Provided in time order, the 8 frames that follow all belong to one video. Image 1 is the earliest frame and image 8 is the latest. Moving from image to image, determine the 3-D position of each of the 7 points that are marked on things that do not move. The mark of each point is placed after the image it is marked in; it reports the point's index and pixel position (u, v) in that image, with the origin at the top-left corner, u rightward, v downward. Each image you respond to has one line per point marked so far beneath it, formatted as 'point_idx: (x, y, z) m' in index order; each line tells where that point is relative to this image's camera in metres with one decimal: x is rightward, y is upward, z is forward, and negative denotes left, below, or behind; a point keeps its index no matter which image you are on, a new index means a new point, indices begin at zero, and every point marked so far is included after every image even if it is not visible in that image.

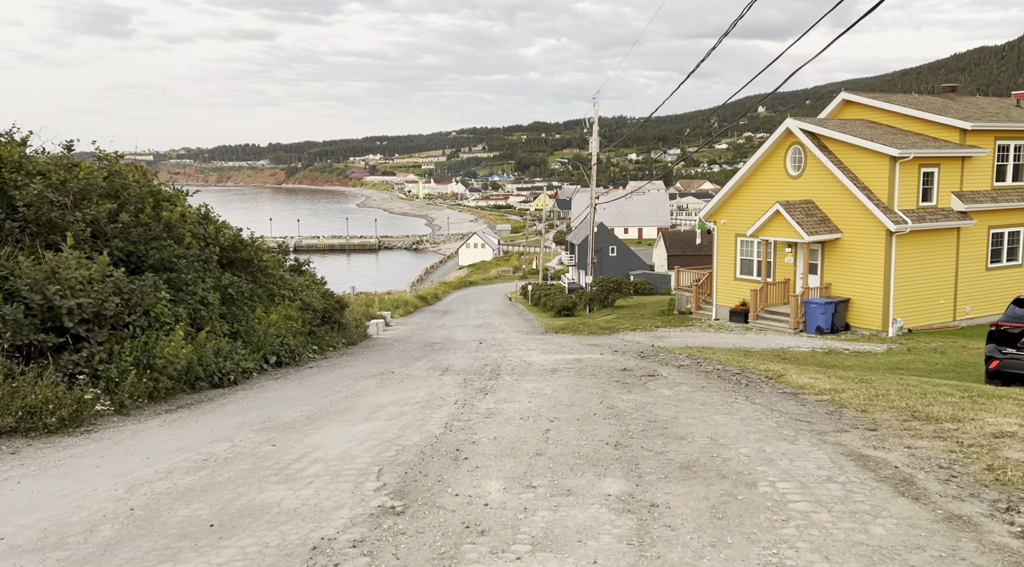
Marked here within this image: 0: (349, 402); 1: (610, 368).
0: (-1.8, -1.4, +8.9) m
1: (+1.5, -1.3, +12.3) m
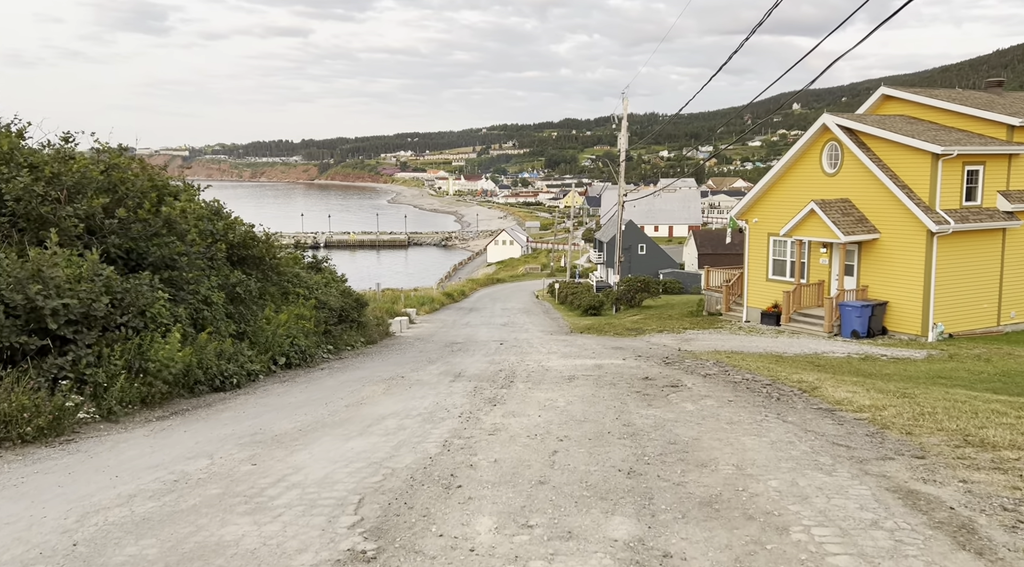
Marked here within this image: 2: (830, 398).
0: (-1.7, -1.4, +8.4) m
1: (+1.8, -1.4, +11.6) m
2: (+3.8, -1.4, +9.2) m
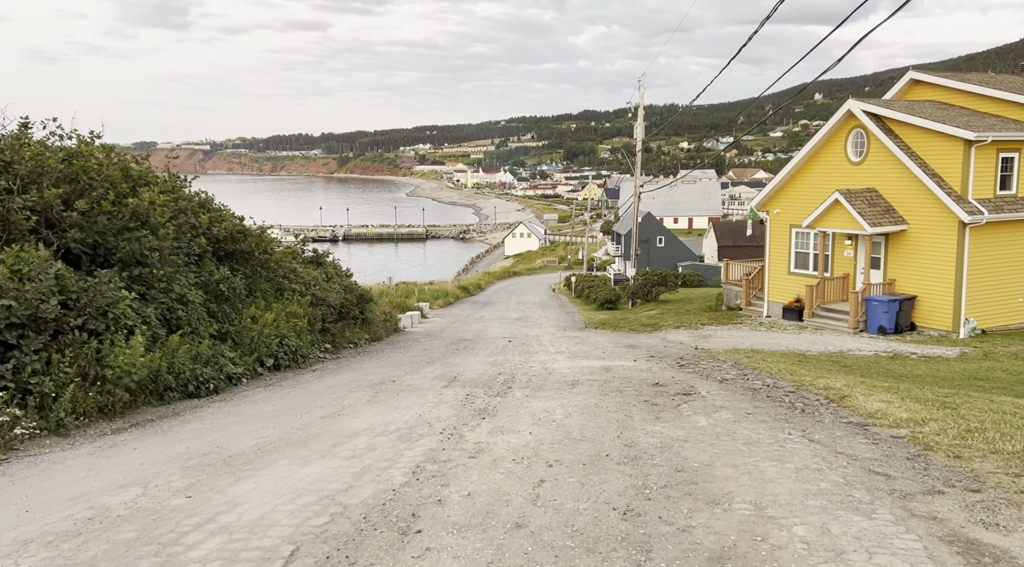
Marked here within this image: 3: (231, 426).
0: (-1.8, -1.4, +7.5) m
1: (+1.8, -1.3, +10.7) m
2: (+3.7, -1.4, +8.2) m
3: (-2.9, -1.5, +8.0) m
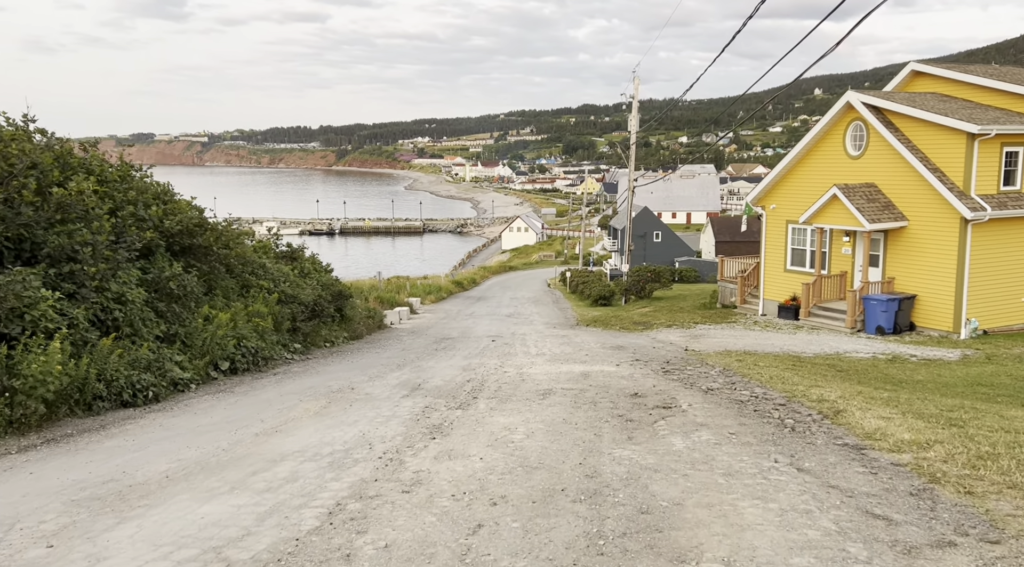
0: (-2.2, -1.4, +6.6) m
1: (+1.3, -1.4, +9.8) m
2: (+3.3, -1.4, +7.4) m
3: (-3.3, -1.5, +7.1) m
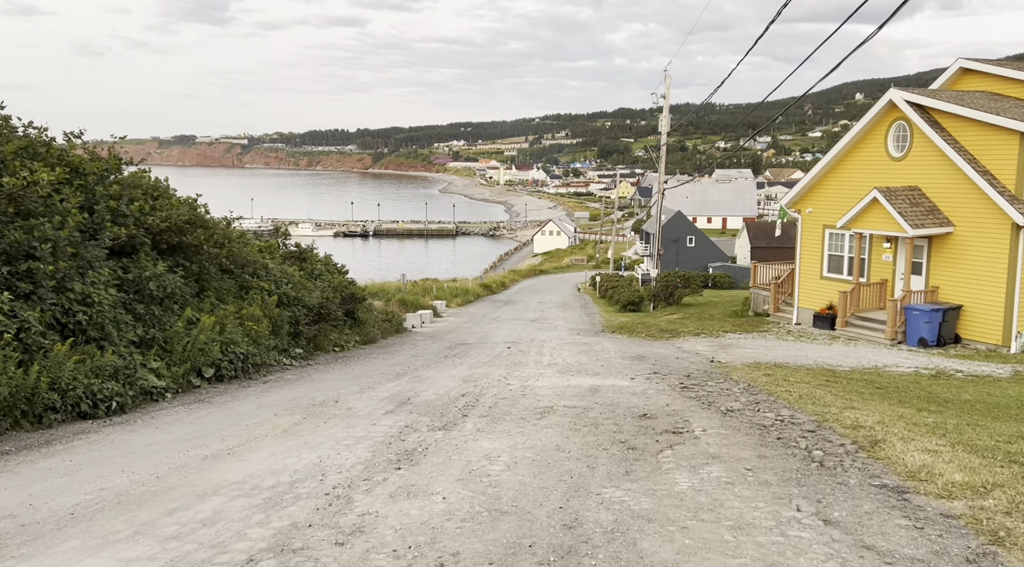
0: (-2.4, -1.4, +5.8) m
1: (+1.3, -1.4, +8.8) m
2: (+3.2, -1.5, +6.3) m
3: (-3.4, -1.5, +6.3) m
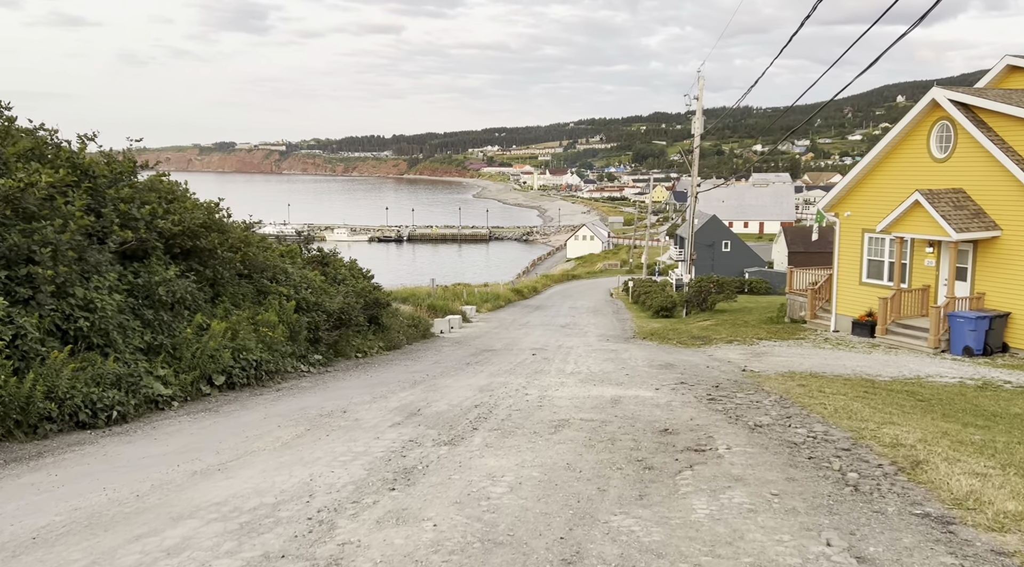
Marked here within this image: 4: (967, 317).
0: (-2.4, -1.5, +5.4) m
1: (+1.5, -1.5, +8.3) m
2: (+3.2, -1.5, +5.7) m
3: (-3.4, -1.5, +6.0) m
4: (+8.8, -0.7, +15.0) m
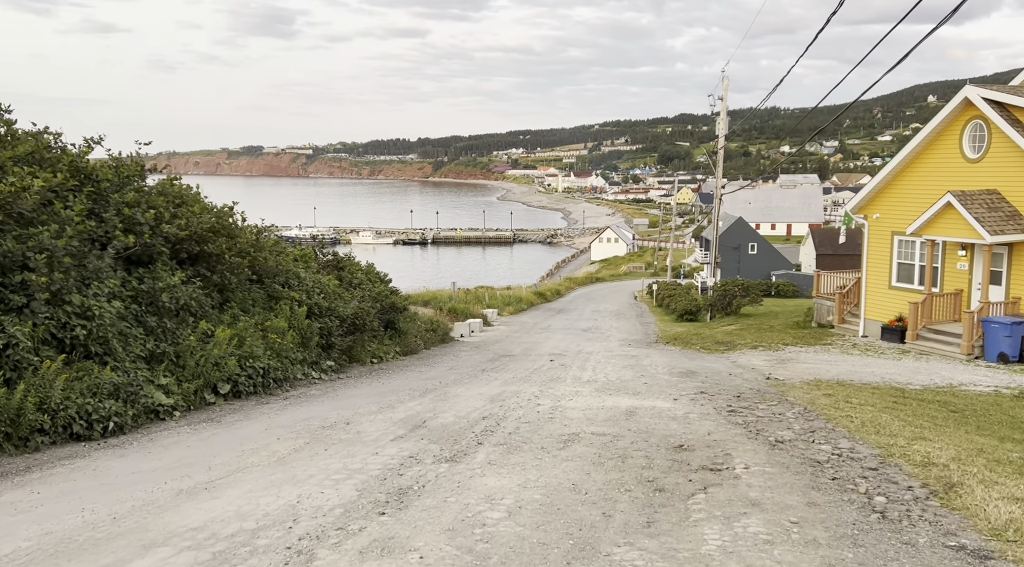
0: (-2.4, -1.5, +5.2) m
1: (+1.5, -1.6, +7.9) m
2: (+3.2, -1.6, +5.3) m
3: (-3.4, -1.6, +5.8) m
4: (+9.1, -0.8, +14.4) m
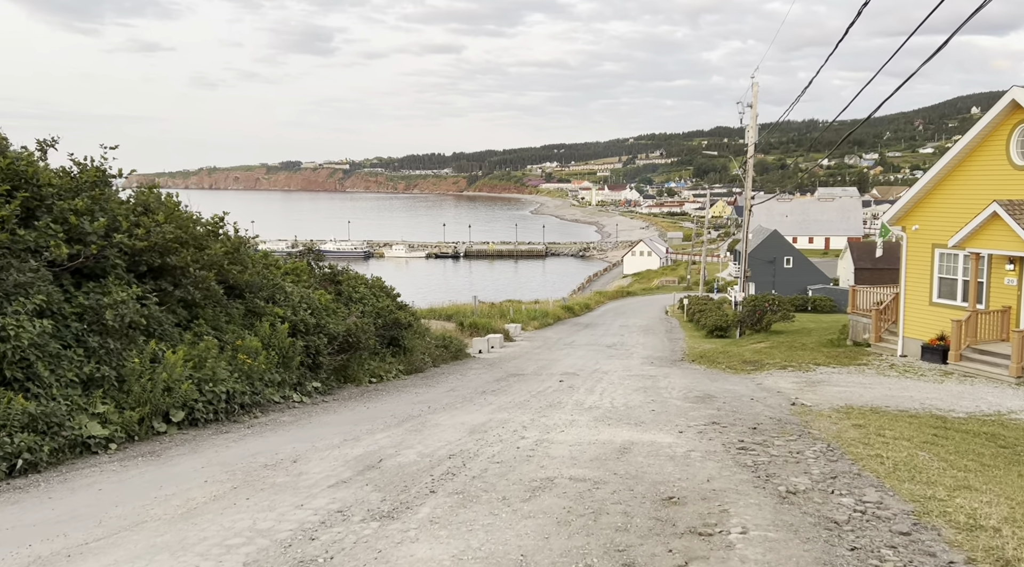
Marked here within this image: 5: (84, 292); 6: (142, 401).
0: (-2.8, -1.6, +4.1) m
1: (+1.2, -1.7, +6.6) m
2: (+2.7, -1.7, +4.0) m
3: (-3.8, -1.7, +4.7) m
4: (+9.0, -1.1, +12.8) m
5: (-5.1, -0.1, +9.3) m
6: (-4.3, -1.4, +9.0) m
